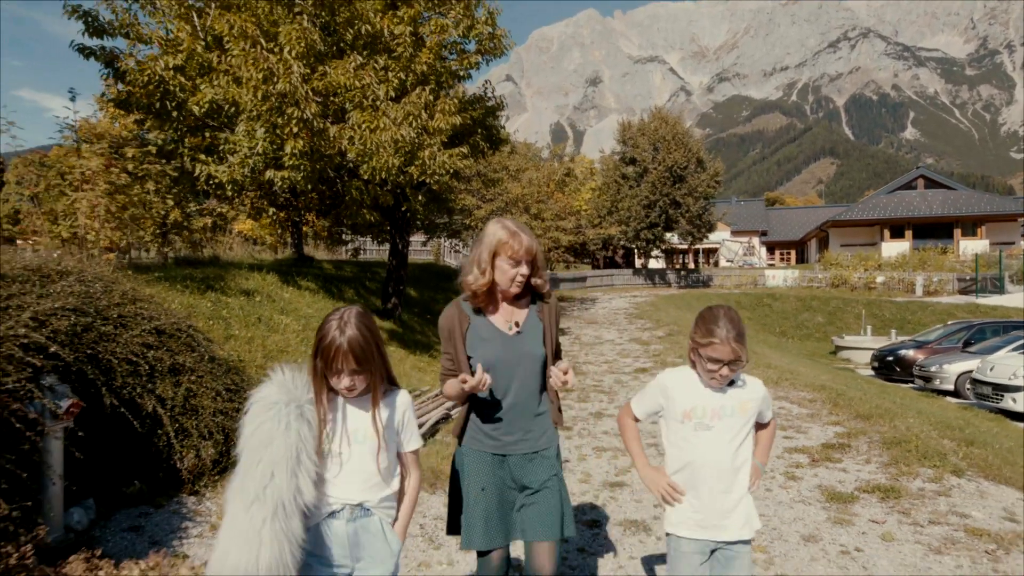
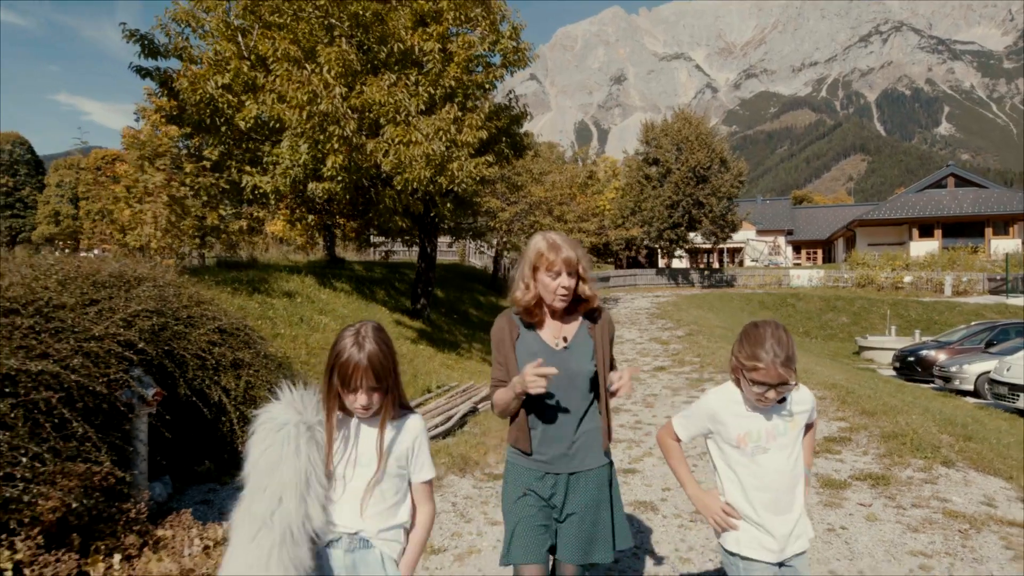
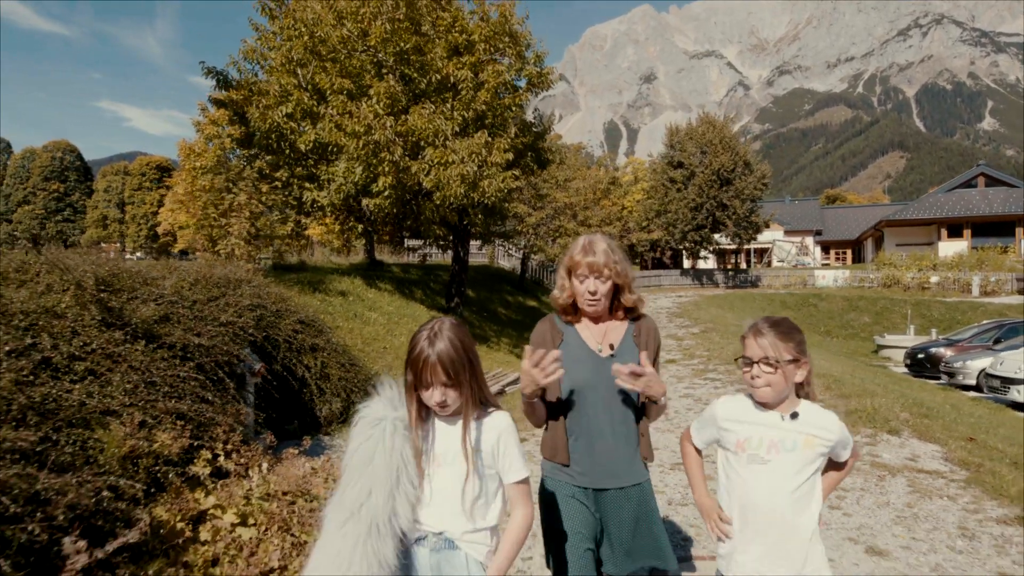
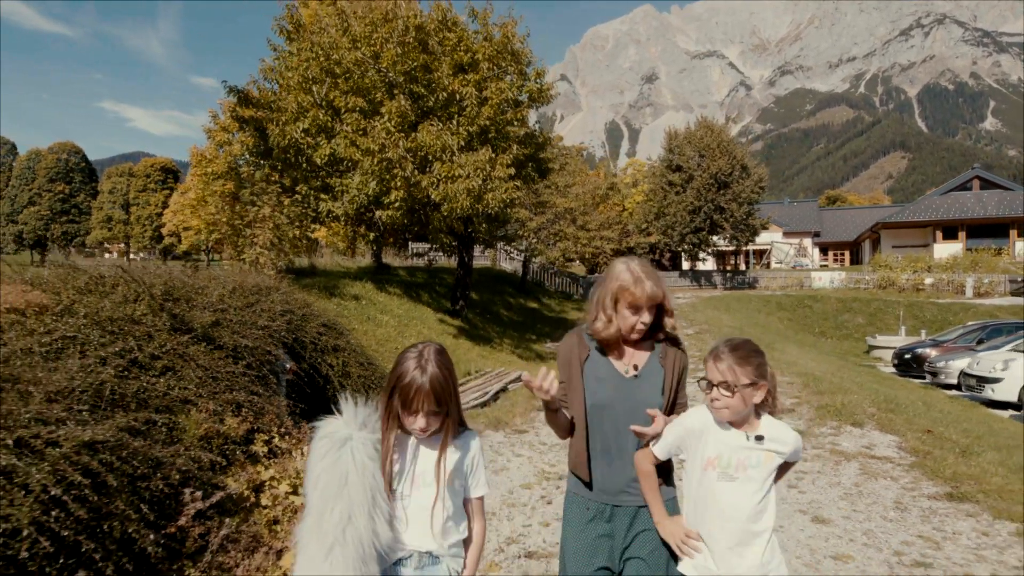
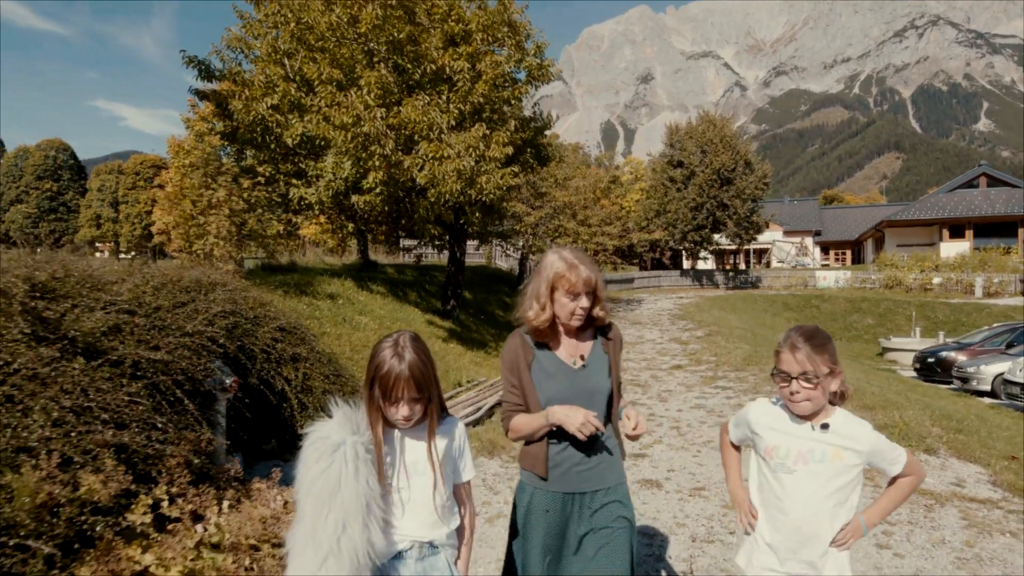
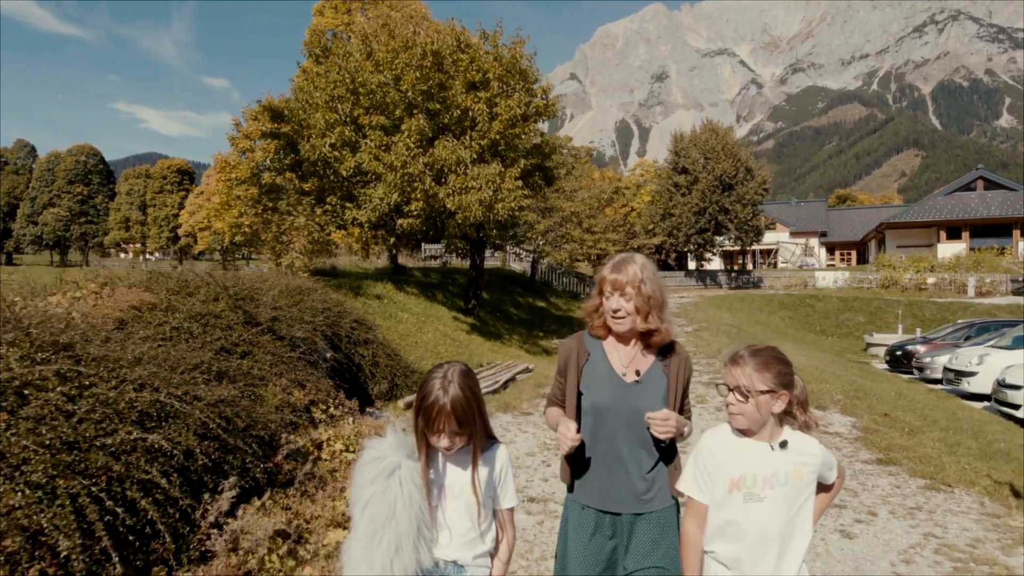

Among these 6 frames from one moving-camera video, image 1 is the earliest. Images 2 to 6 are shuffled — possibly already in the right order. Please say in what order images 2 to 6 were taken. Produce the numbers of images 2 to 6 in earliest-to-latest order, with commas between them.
2, 5, 3, 4, 6
